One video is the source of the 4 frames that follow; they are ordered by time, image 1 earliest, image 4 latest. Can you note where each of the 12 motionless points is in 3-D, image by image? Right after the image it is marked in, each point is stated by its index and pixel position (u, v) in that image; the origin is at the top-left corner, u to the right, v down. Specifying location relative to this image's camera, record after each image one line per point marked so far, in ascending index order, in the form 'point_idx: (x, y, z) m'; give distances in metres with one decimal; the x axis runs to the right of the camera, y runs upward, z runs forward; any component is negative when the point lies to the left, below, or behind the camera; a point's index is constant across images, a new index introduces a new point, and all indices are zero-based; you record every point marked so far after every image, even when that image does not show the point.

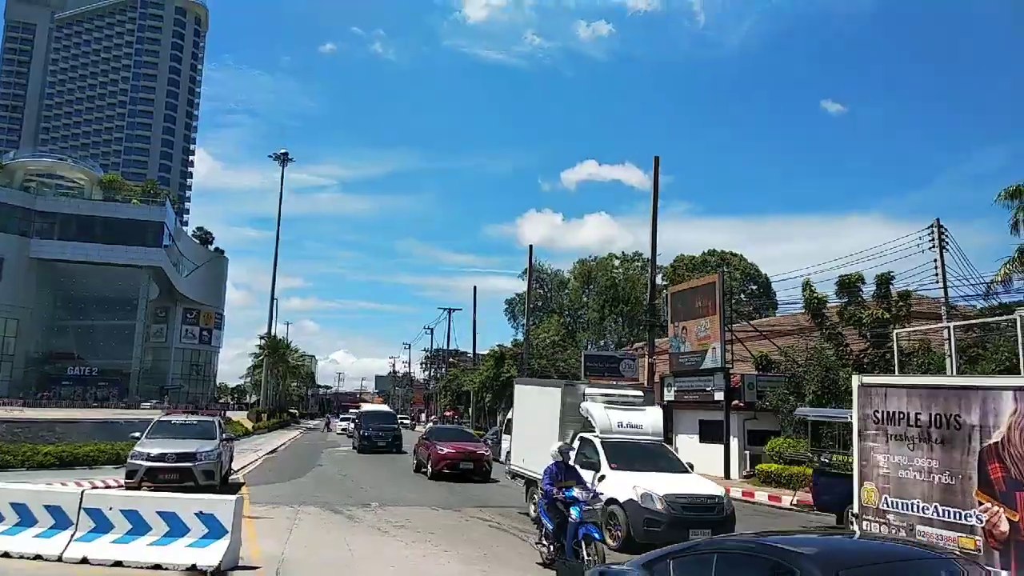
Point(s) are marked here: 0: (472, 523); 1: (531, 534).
0: (-0.7, -4.1, +13.2) m
1: (+0.3, -4.1, +12.5) m
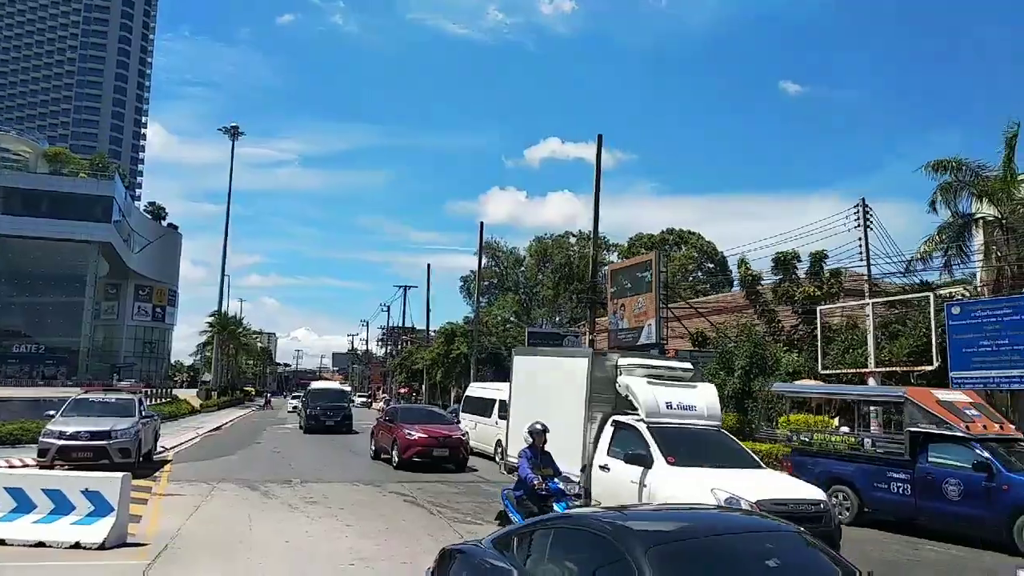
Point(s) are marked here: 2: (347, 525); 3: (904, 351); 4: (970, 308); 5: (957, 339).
0: (-2.2, -3.7, +13.3) m
1: (-1.1, -3.7, +12.6) m
2: (-2.4, -3.4, +10.9) m
3: (+10.1, -1.7, +19.8) m
4: (+10.1, -0.4, +16.7) m
5: (+10.0, -1.2, +16.9) m
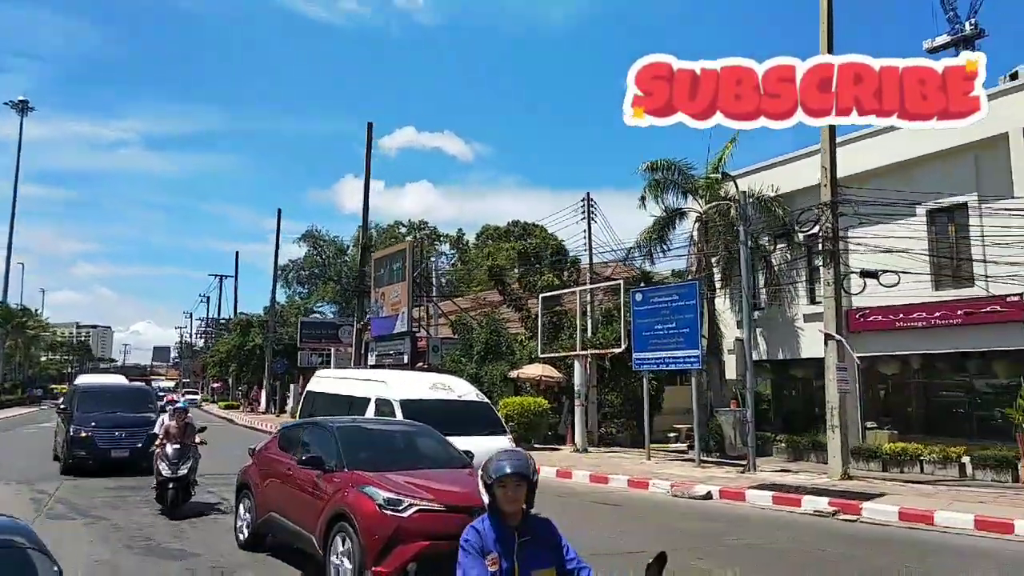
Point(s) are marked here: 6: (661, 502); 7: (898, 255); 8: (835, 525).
0: (-8.2, -3.4, +12.5) m
1: (-7.1, -3.4, +12.0) m
2: (-8.0, -3.2, +10.1) m
3: (+2.7, -1.4, +21.1) m
4: (+3.3, -0.2, +18.0) m
5: (+3.1, -0.9, +18.2) m
6: (+2.6, -3.8, +13.4) m
7: (+9.1, +0.8, +18.3) m
8: (+4.8, -3.5, +11.2) m
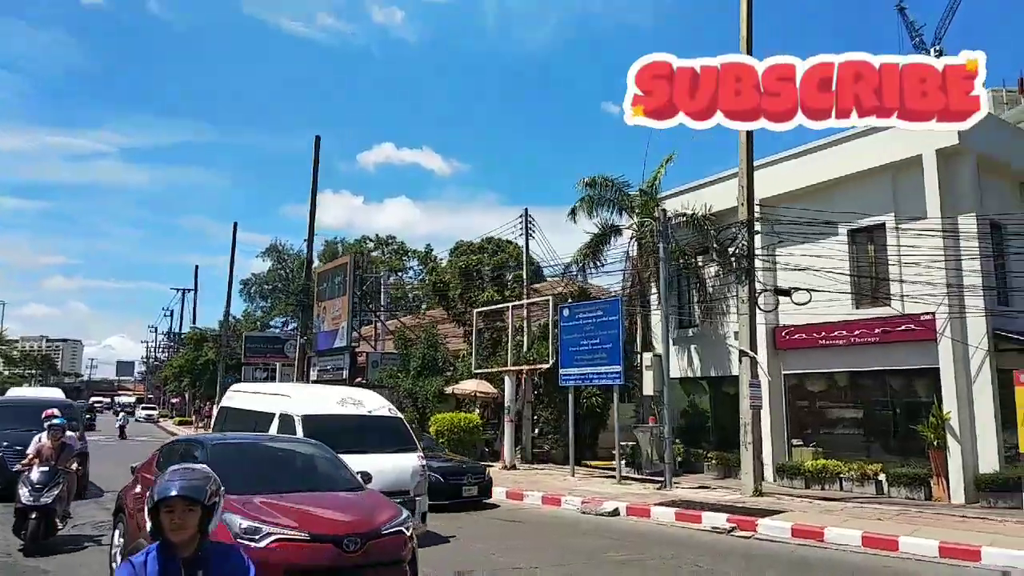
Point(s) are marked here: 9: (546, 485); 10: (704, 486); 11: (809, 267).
0: (-9.9, -3.6, +12.2) m
1: (-8.7, -3.6, +11.7) m
2: (-9.6, -3.3, +9.8) m
3: (+0.8, -1.9, +21.1) m
4: (+1.5, -0.5, +18.1) m
5: (+1.3, -1.3, +18.2) m
6: (+1.0, -4.1, +13.3) m
7: (+7.4, +0.4, +18.5) m
8: (+3.2, -3.8, +11.3) m
9: (+0.7, -4.2, +16.3) m
10: (+4.0, -4.2, +16.0) m
11: (+7.3, +0.5, +18.7) m
